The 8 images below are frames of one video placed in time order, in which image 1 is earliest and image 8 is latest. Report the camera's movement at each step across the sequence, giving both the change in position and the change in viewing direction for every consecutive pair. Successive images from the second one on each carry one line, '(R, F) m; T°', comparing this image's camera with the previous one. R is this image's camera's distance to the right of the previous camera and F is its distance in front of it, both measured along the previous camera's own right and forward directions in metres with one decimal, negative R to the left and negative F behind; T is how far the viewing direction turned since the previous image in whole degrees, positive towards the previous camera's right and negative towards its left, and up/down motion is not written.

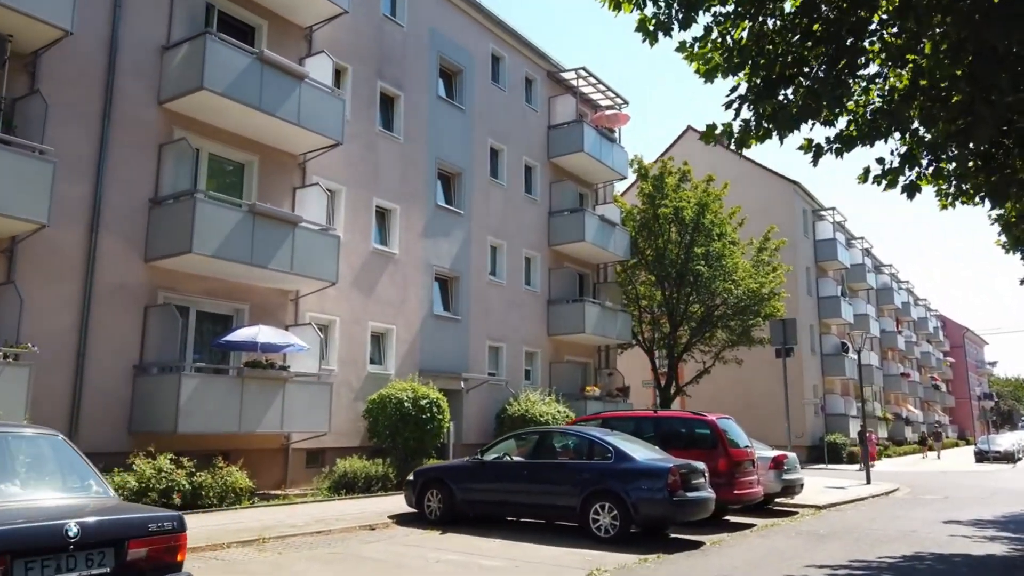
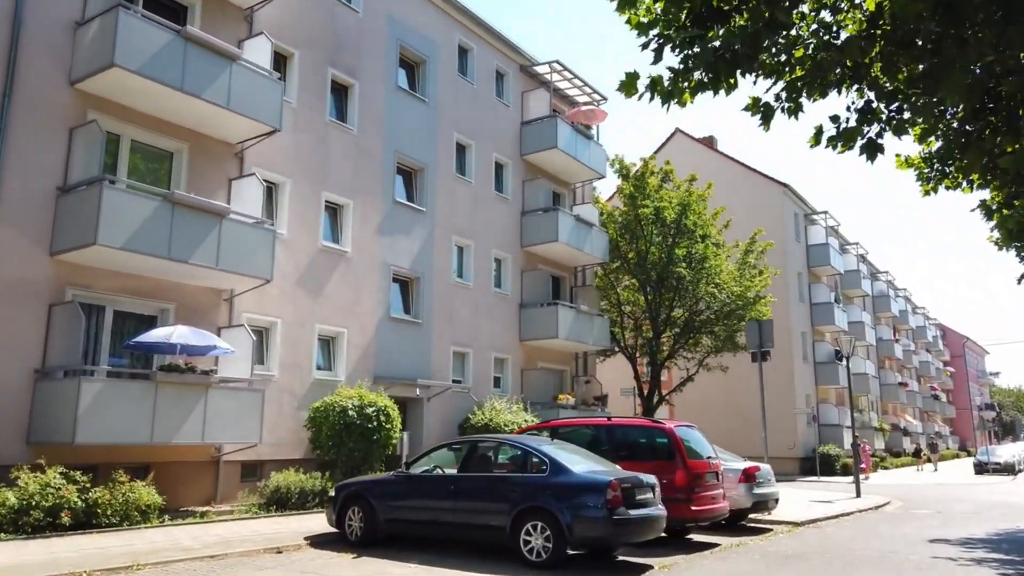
(+1.0, +1.2) m; 0°
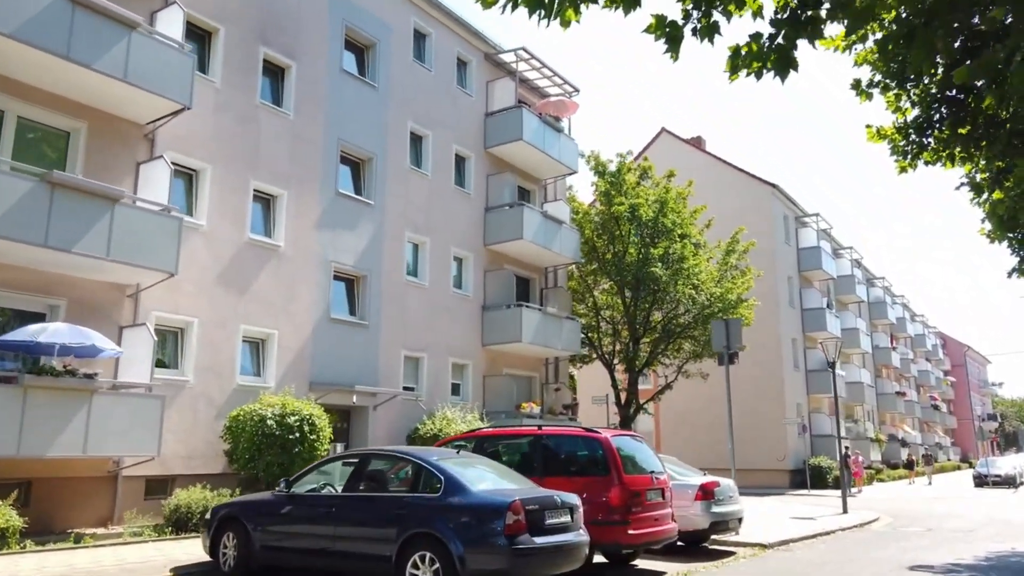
(+1.1, +1.5) m; 0°
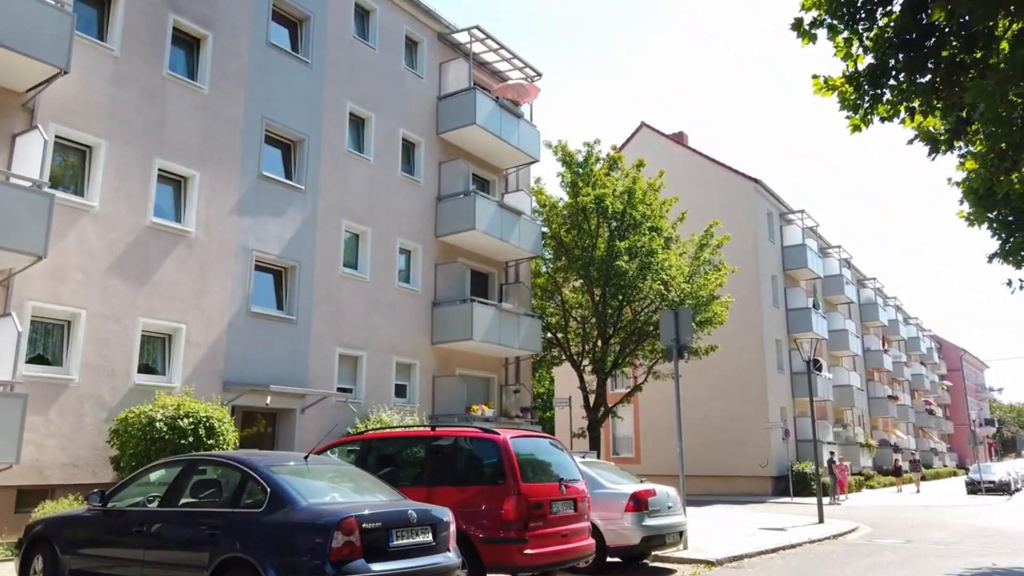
(+1.3, +1.5) m; 0°
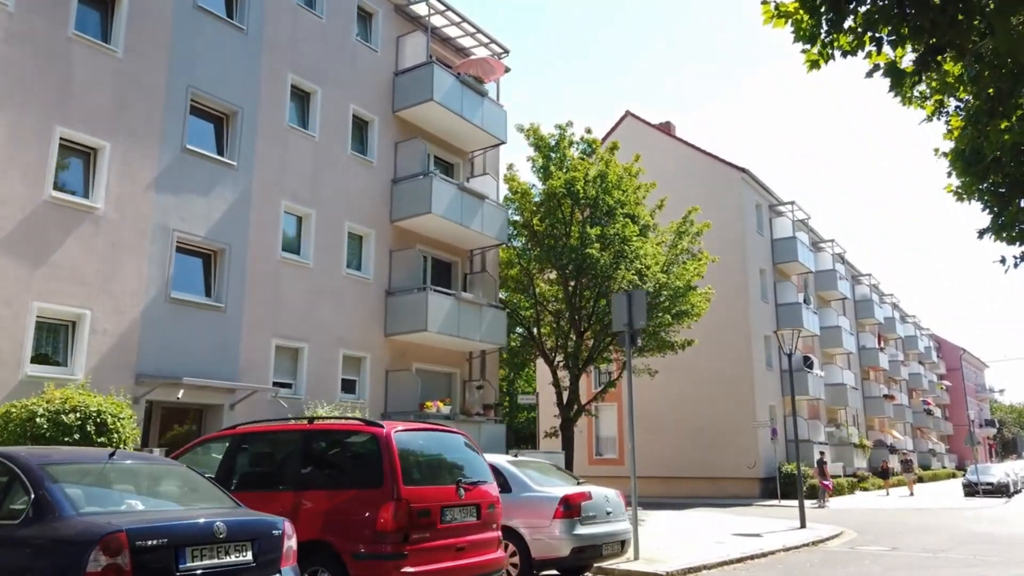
(+1.0, +1.4) m; 0°
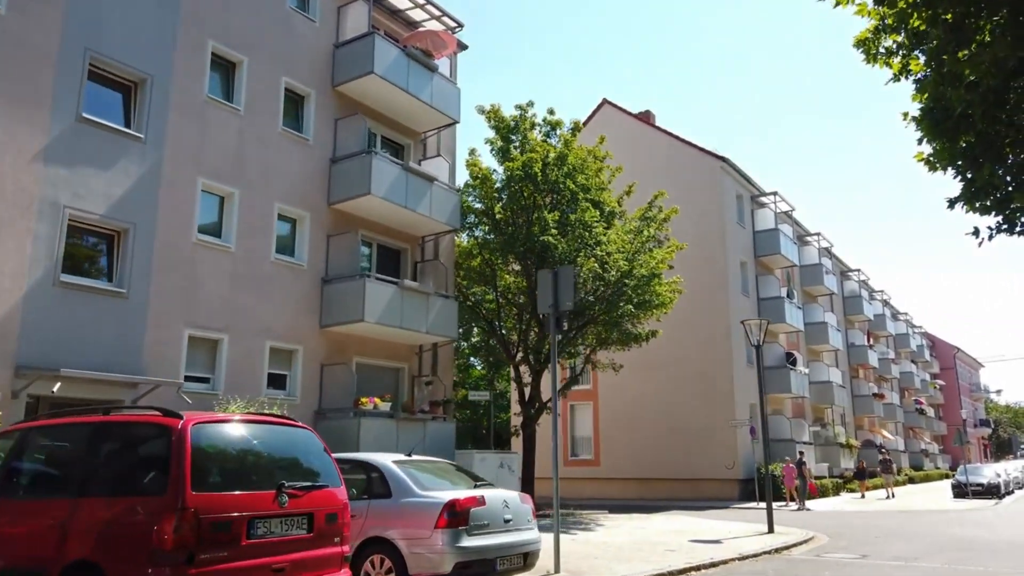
(+1.2, +1.4) m; 0°
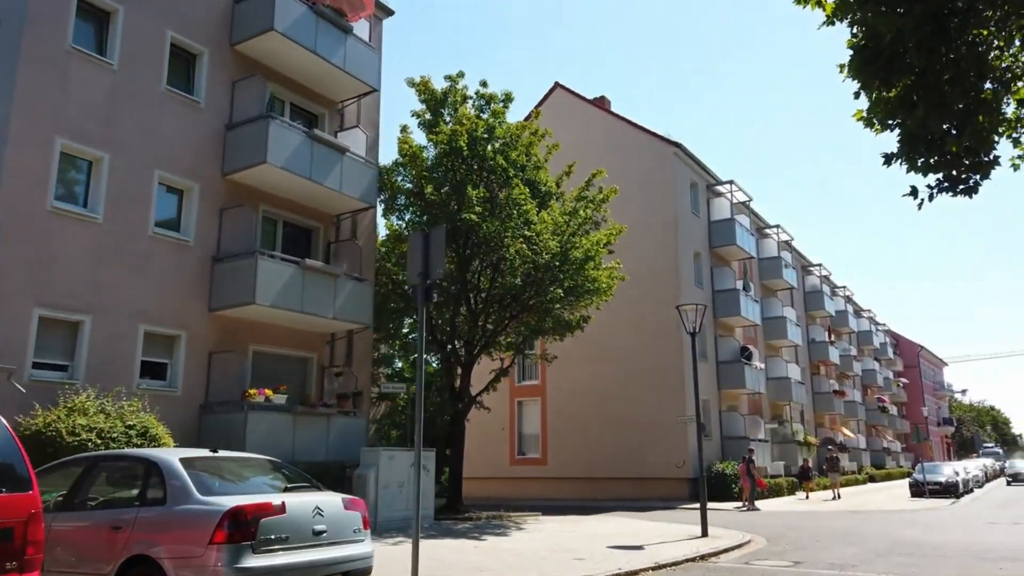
(+1.3, +1.6) m; +2°
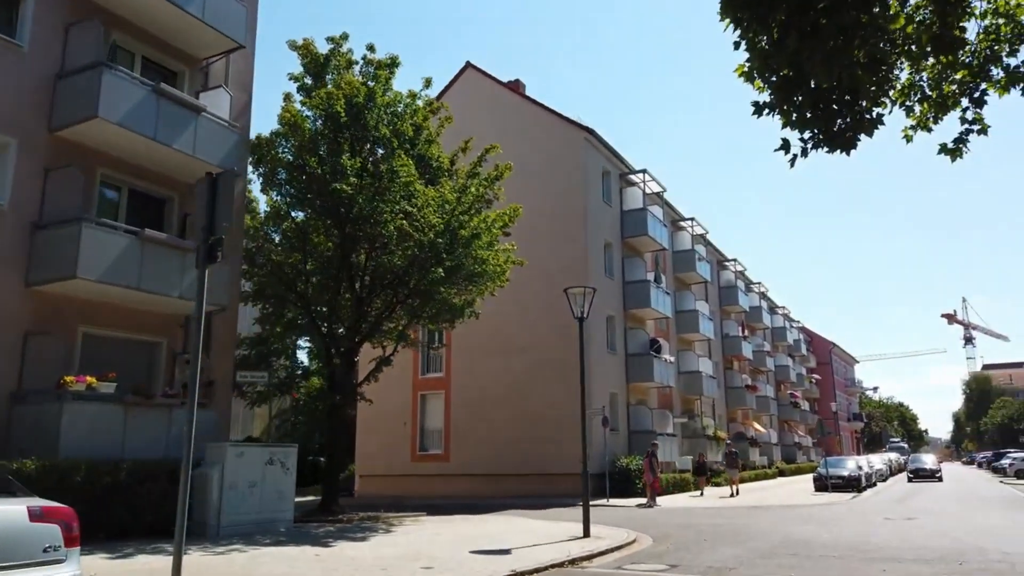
(+1.2, +1.4) m; +5°
